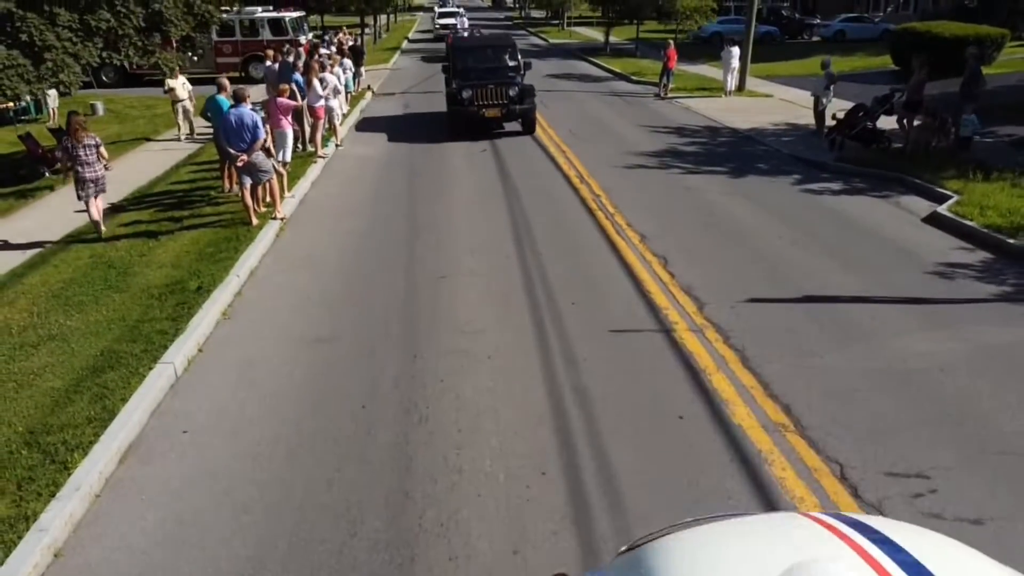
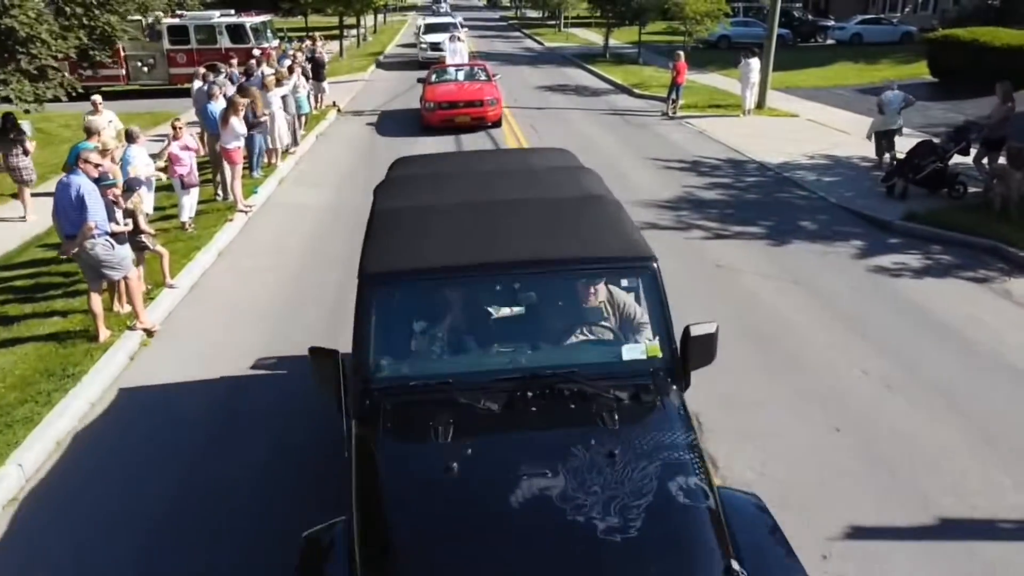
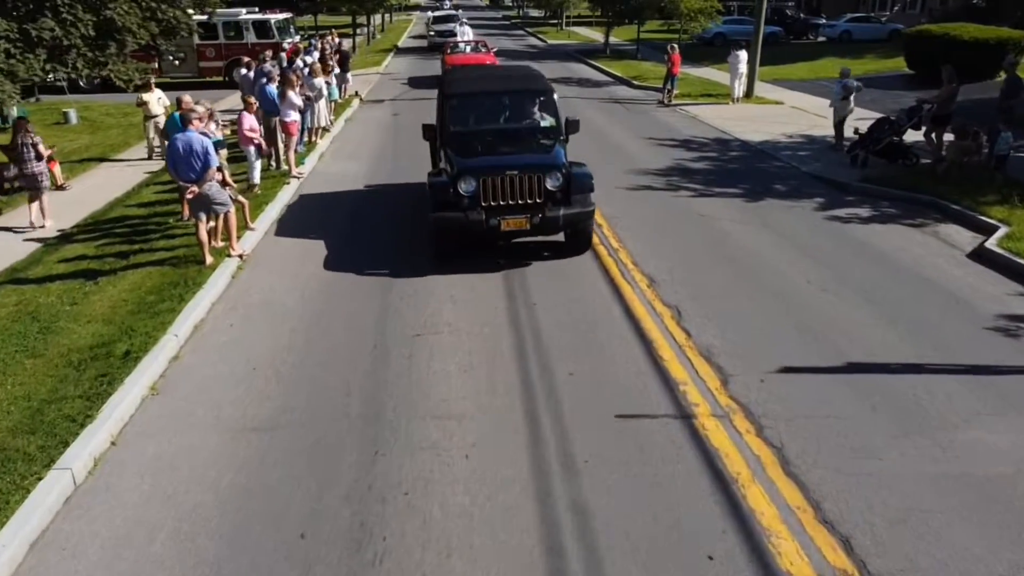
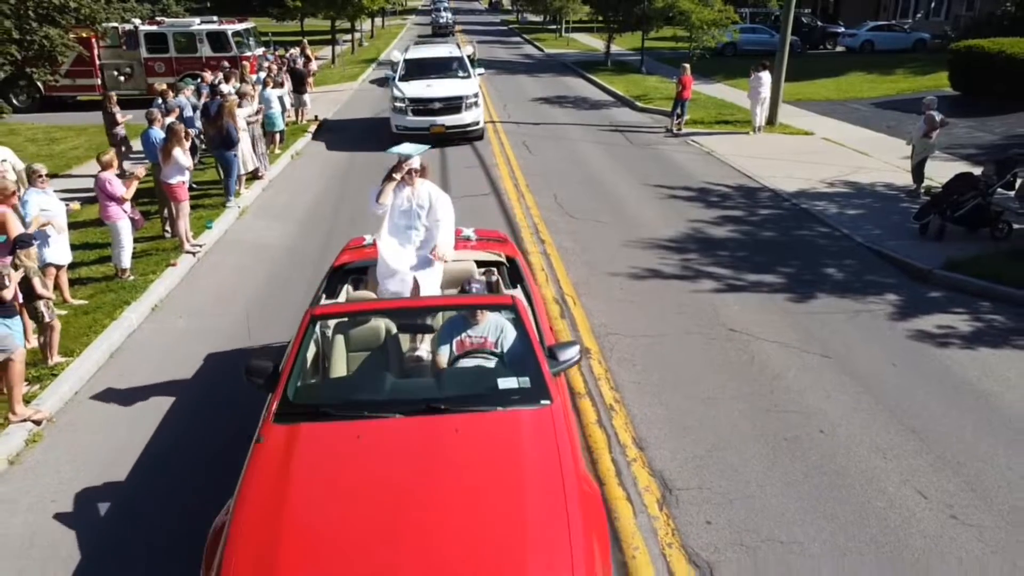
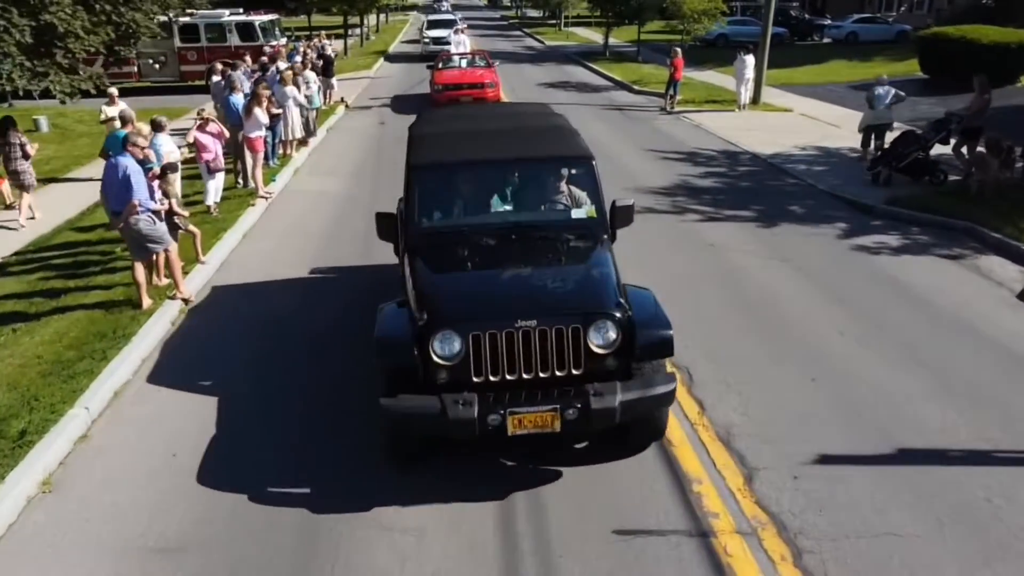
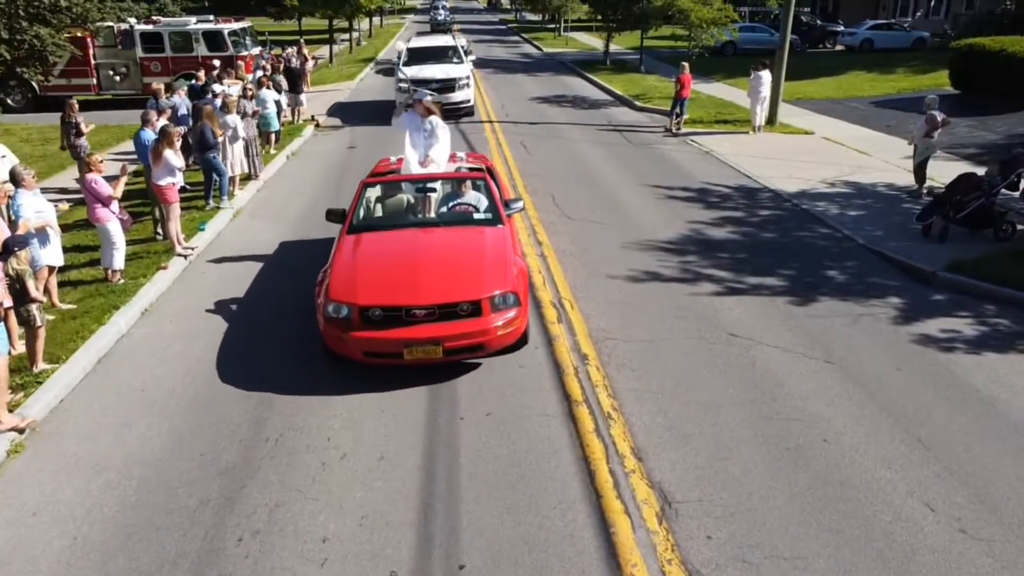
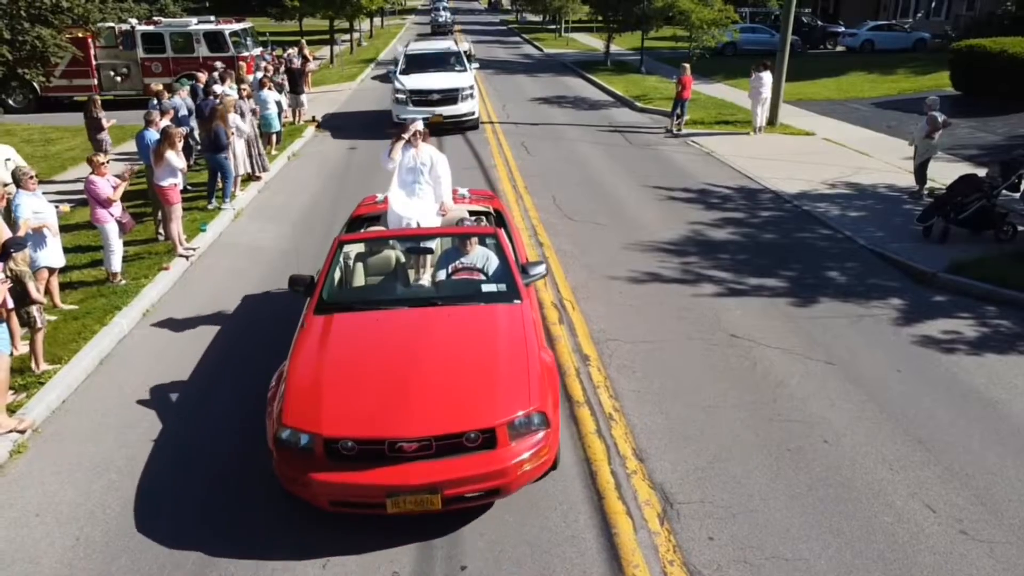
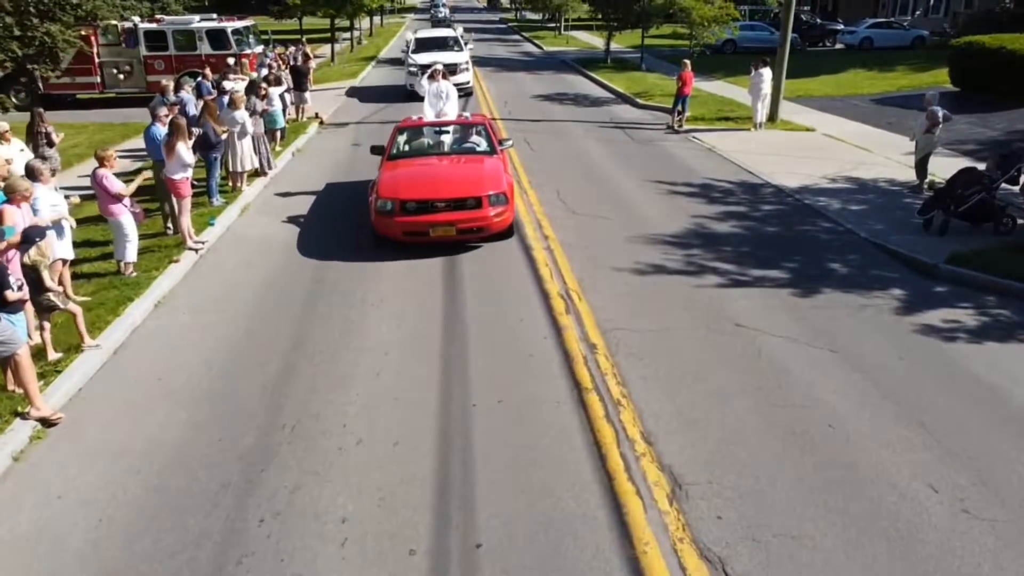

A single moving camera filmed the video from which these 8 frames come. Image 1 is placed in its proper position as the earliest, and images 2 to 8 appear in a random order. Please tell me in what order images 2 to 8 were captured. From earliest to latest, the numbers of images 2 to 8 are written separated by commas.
3, 5, 2, 8, 6, 7, 4
